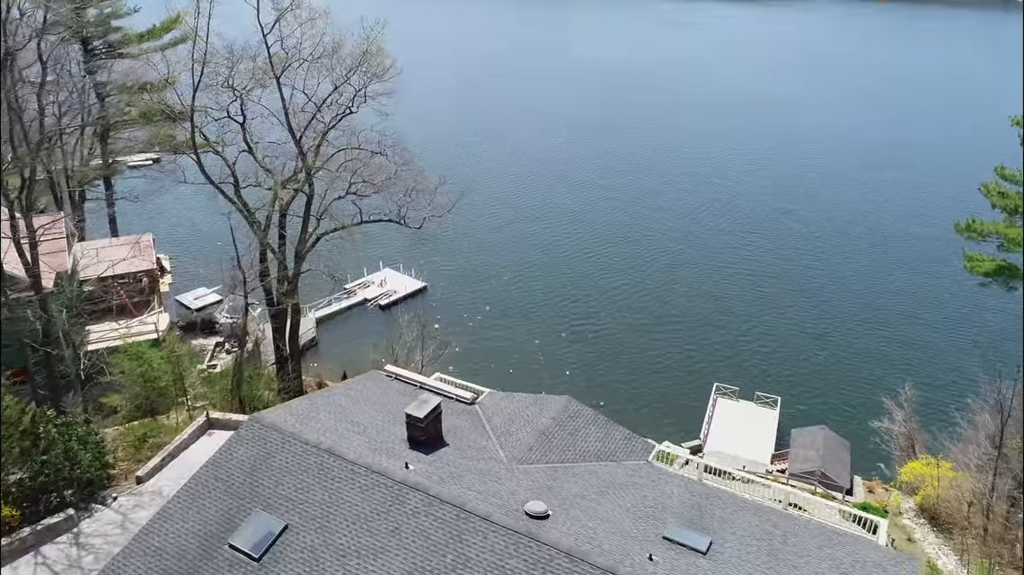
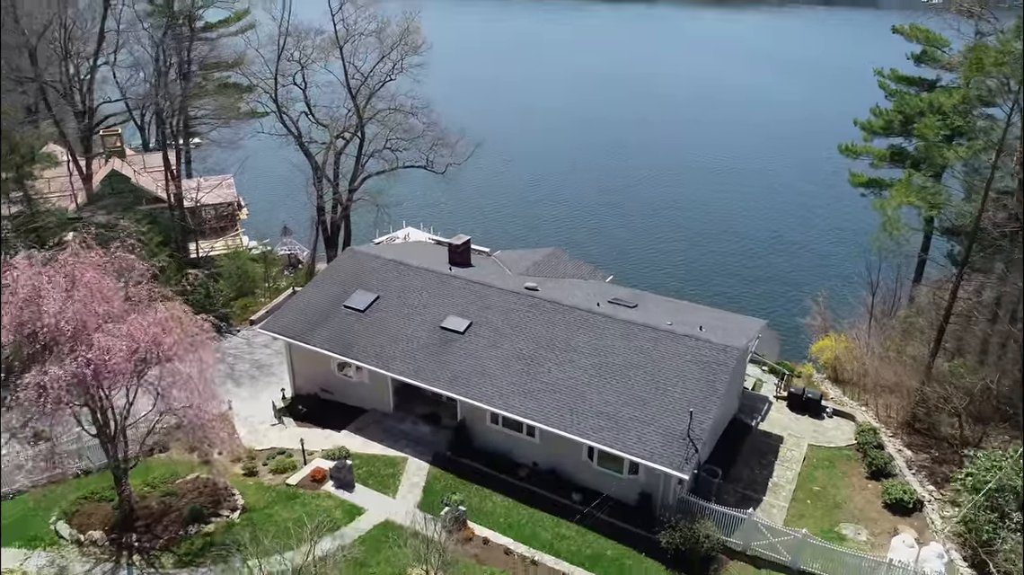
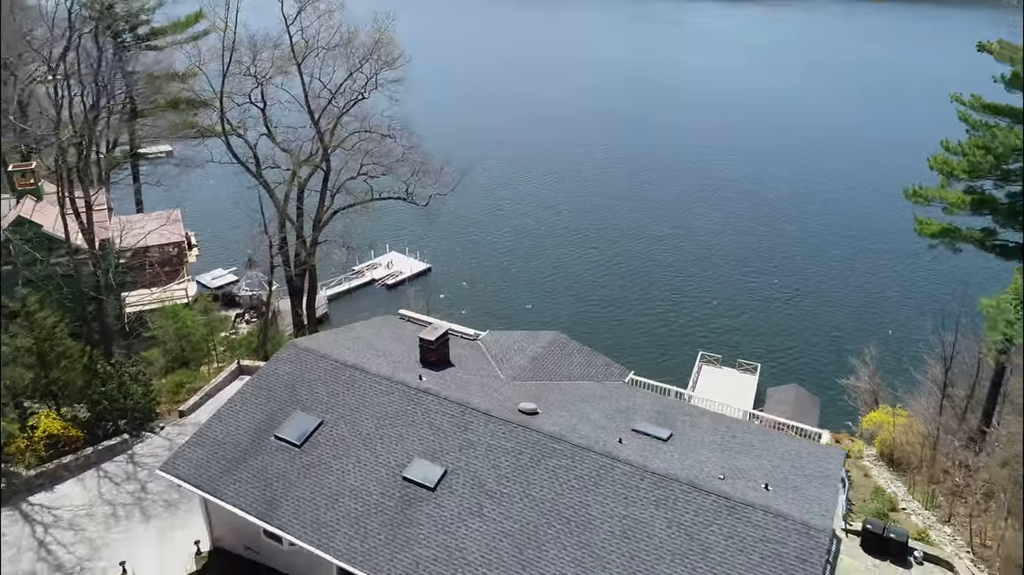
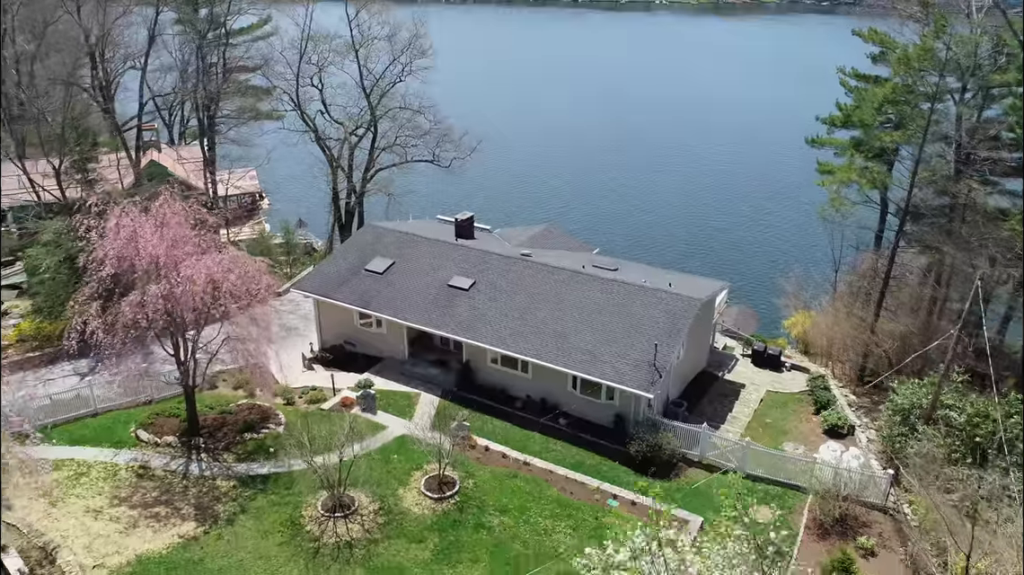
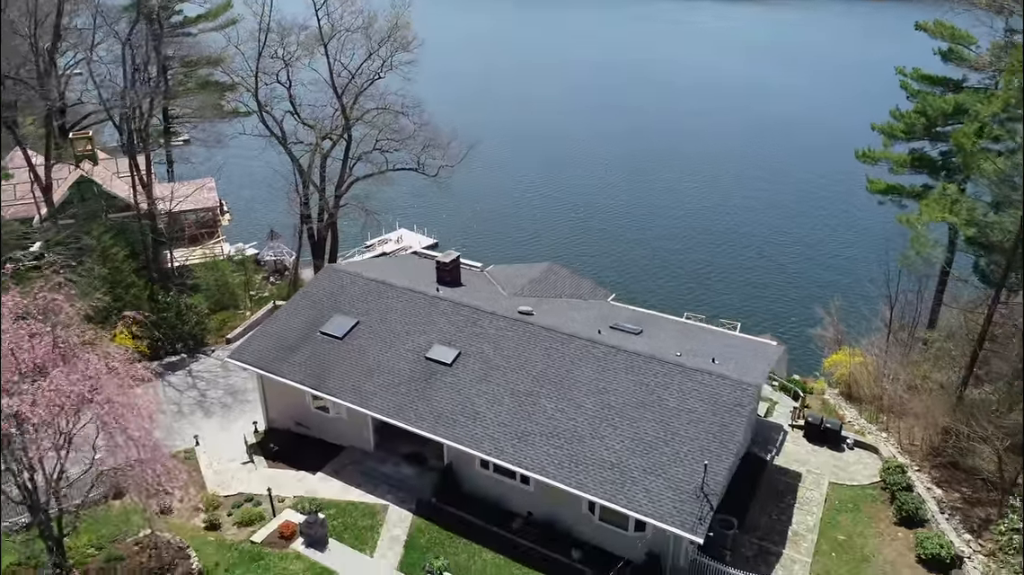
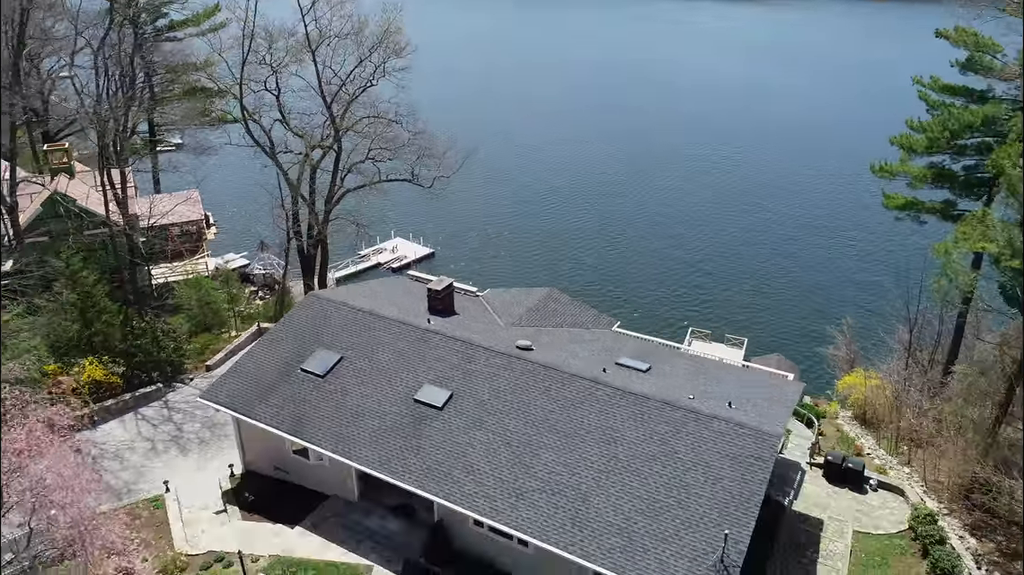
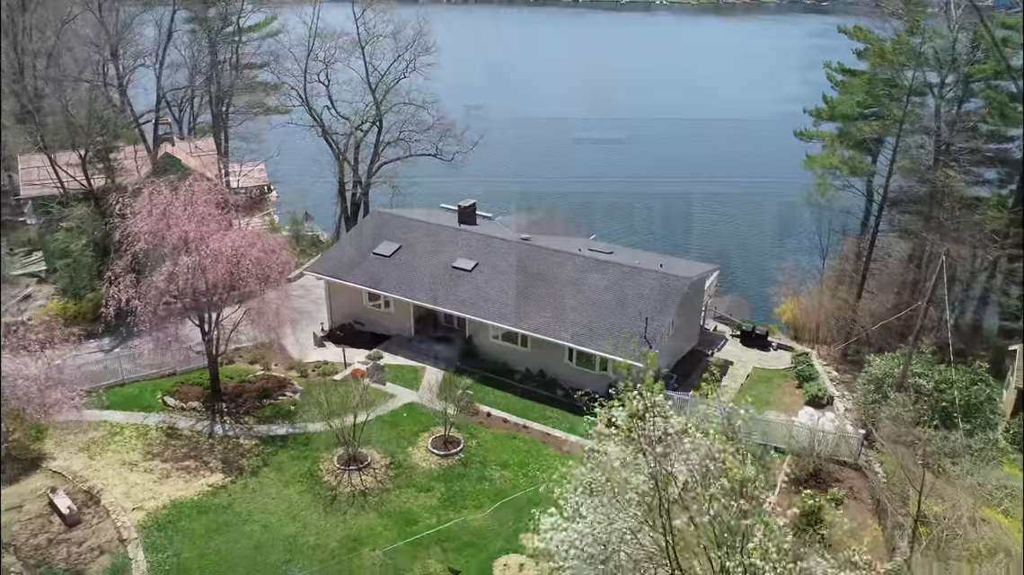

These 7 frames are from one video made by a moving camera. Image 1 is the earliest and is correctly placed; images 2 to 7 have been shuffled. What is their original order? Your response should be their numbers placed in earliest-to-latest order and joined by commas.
3, 6, 5, 2, 4, 7
